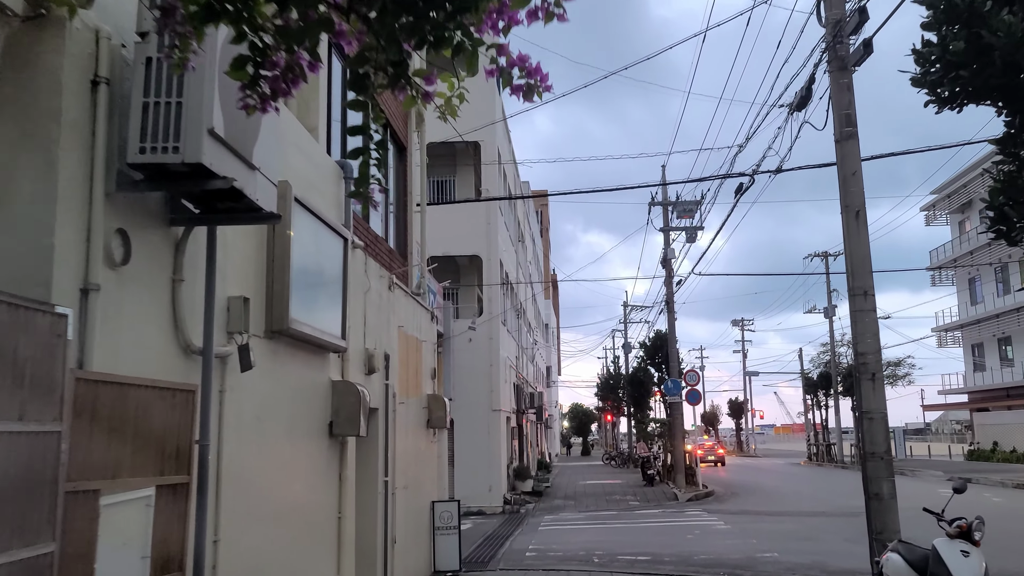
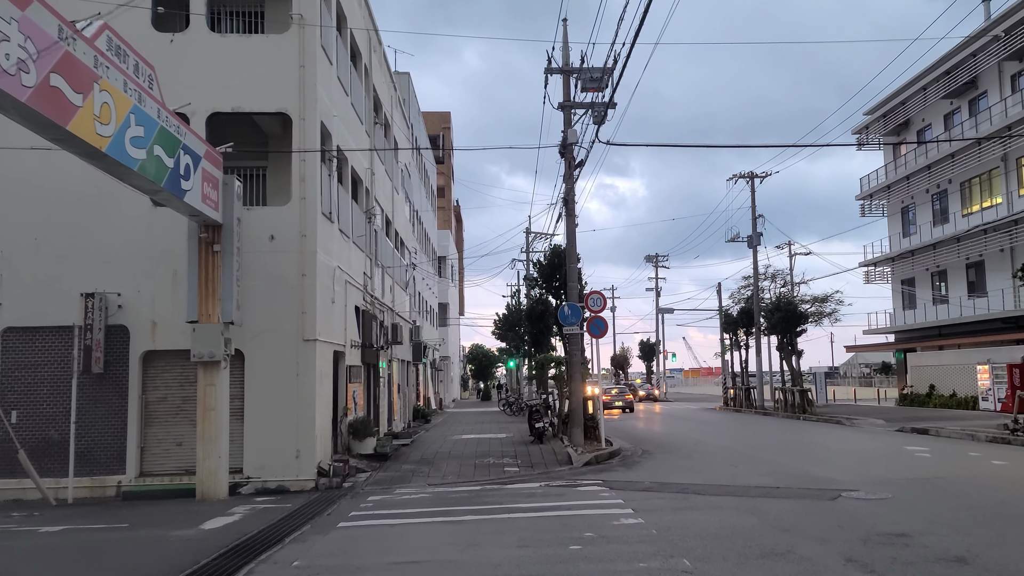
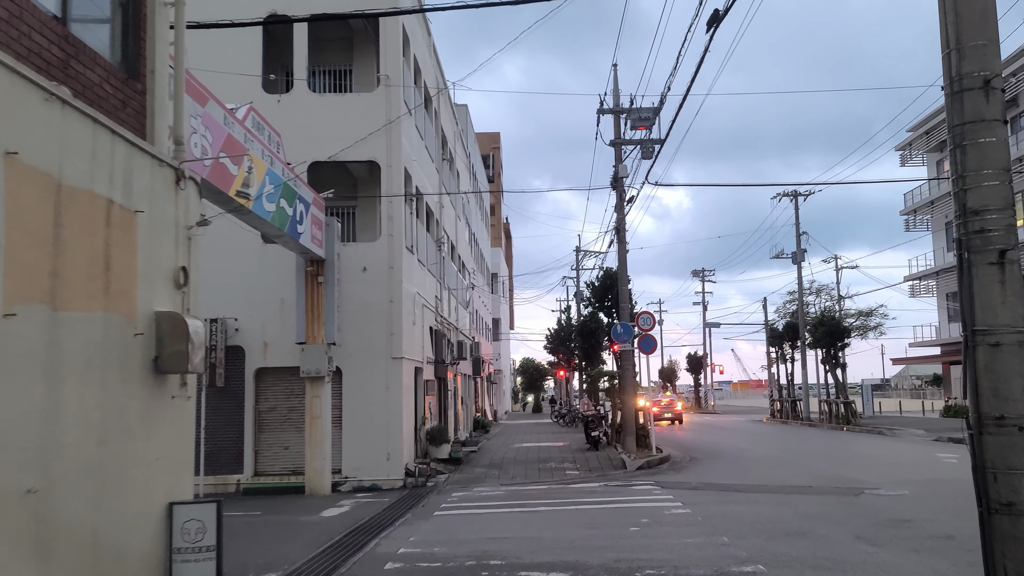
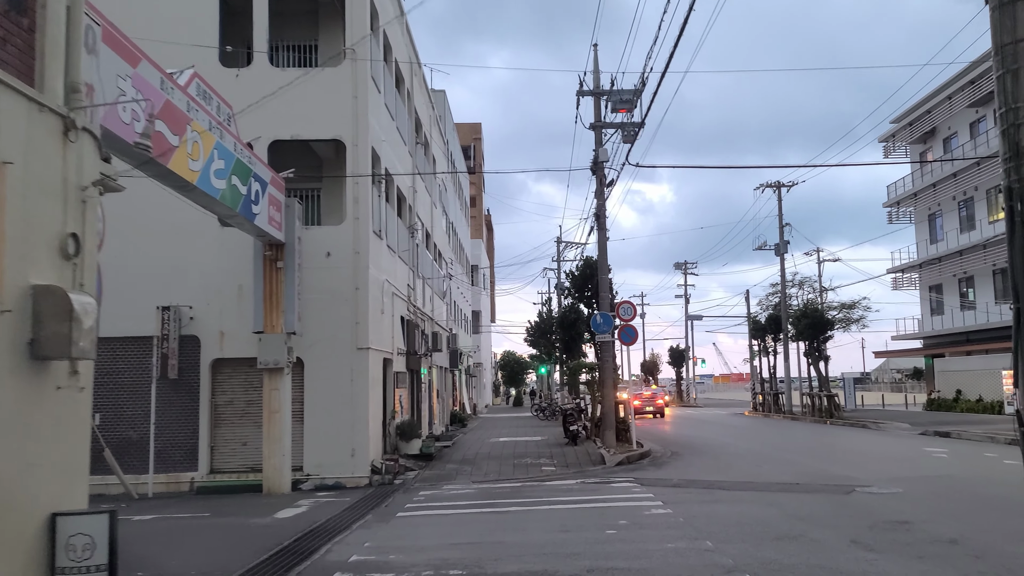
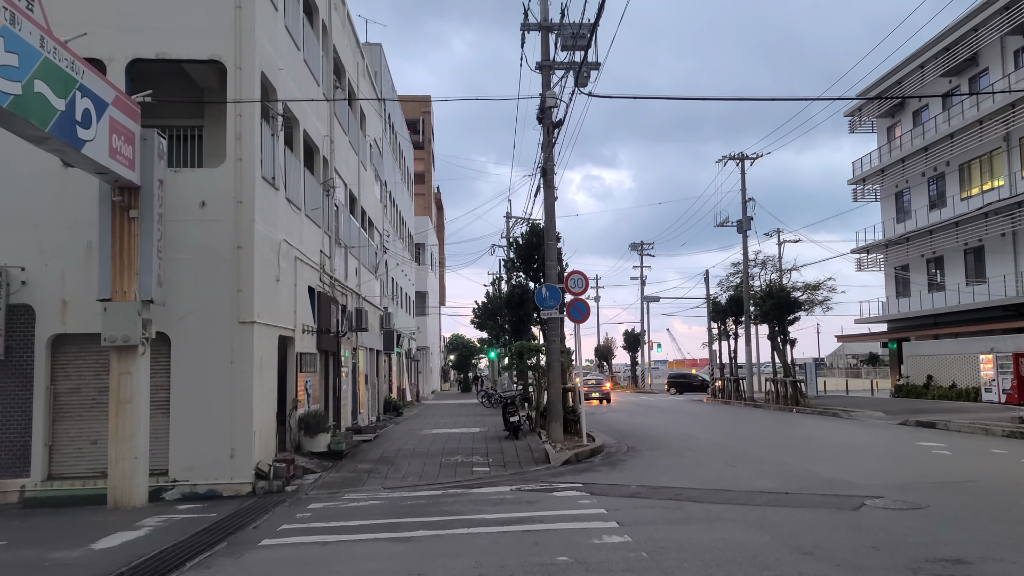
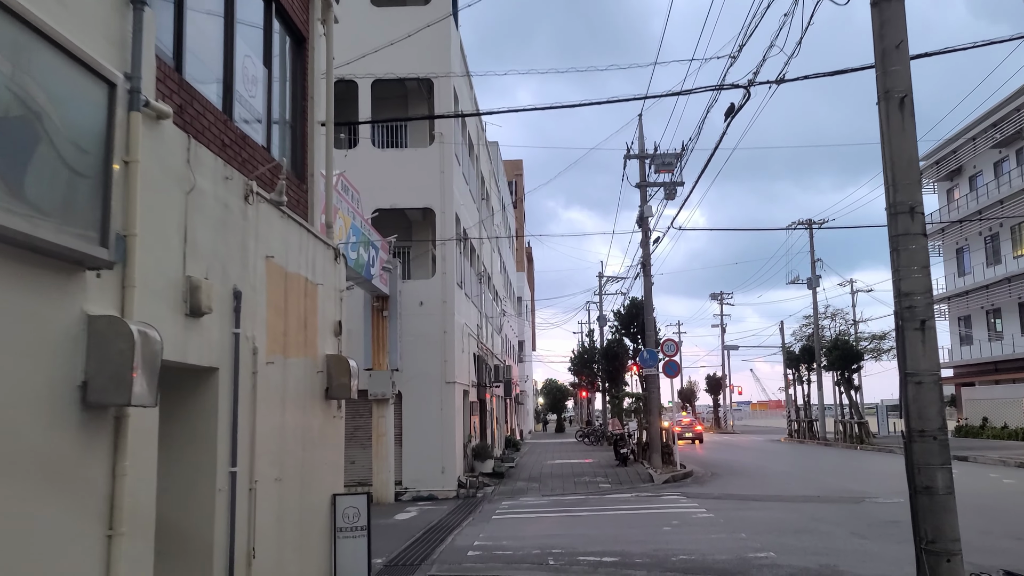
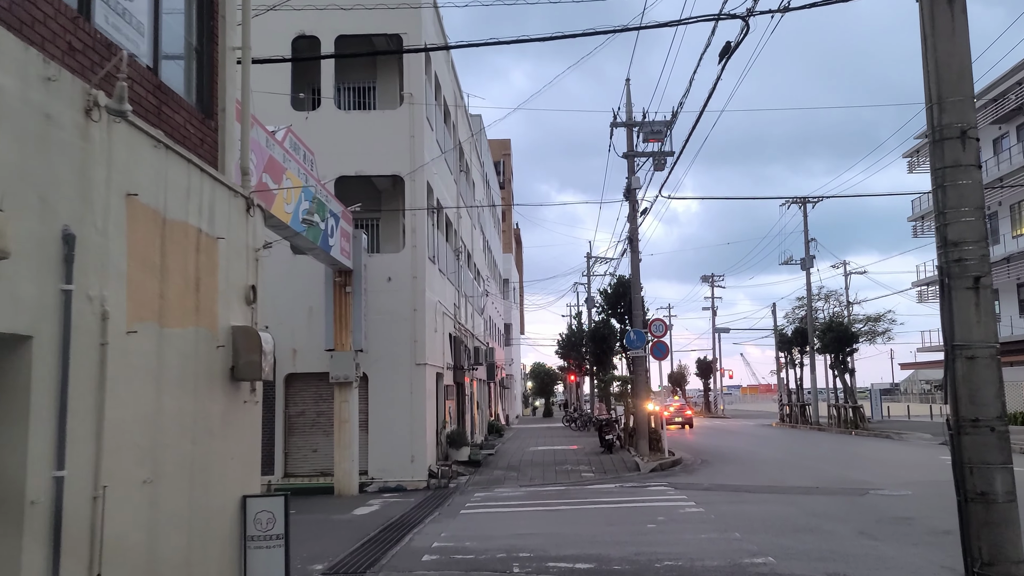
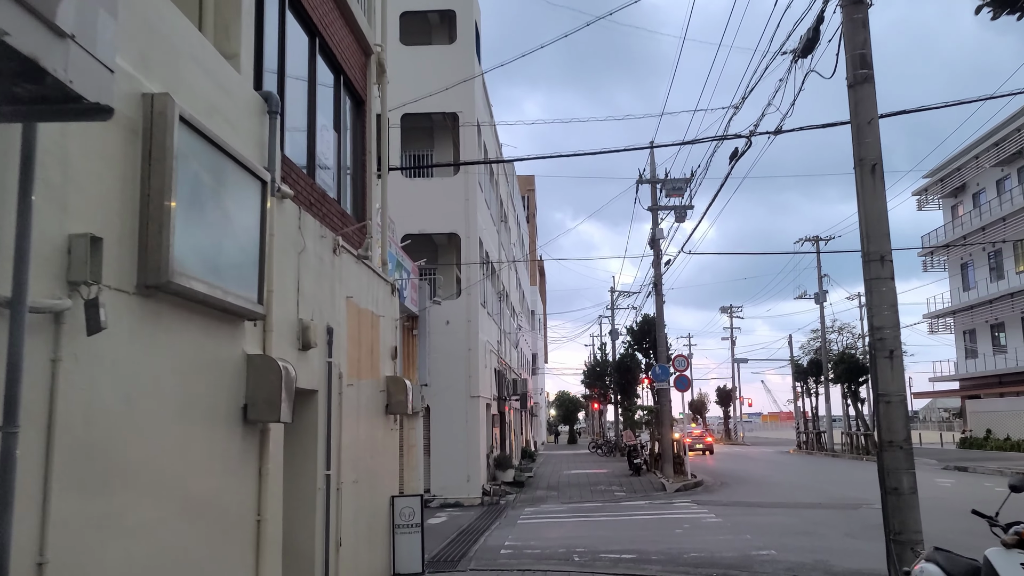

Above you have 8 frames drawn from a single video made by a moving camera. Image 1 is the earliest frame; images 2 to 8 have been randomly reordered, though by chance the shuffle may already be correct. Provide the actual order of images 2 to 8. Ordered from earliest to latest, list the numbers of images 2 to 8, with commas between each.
8, 6, 7, 3, 4, 2, 5
